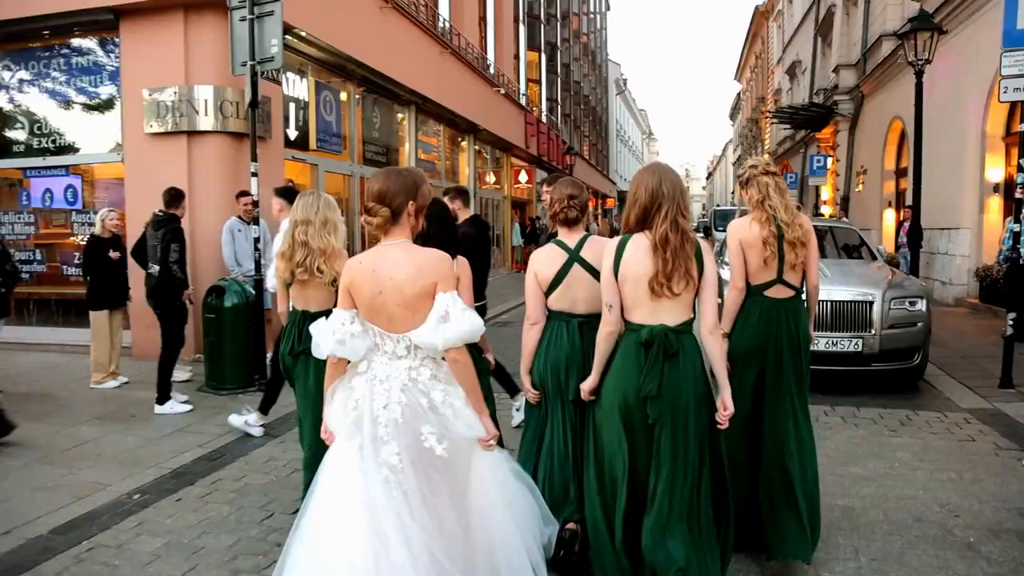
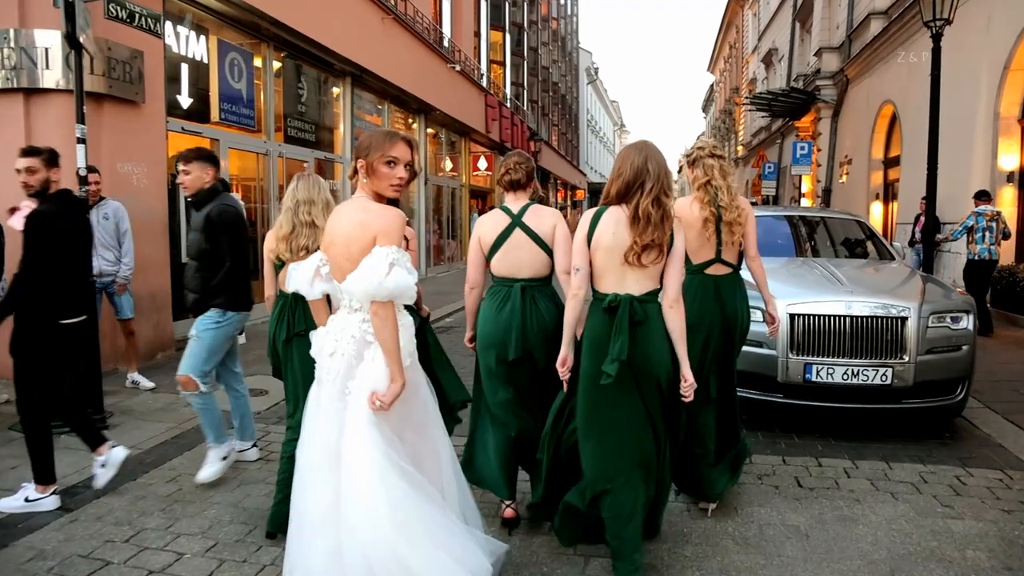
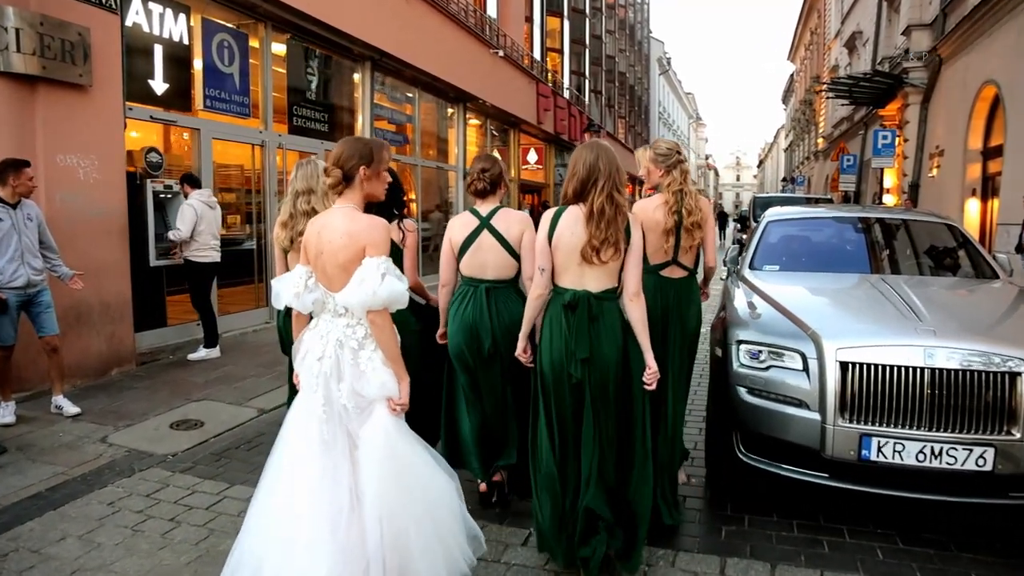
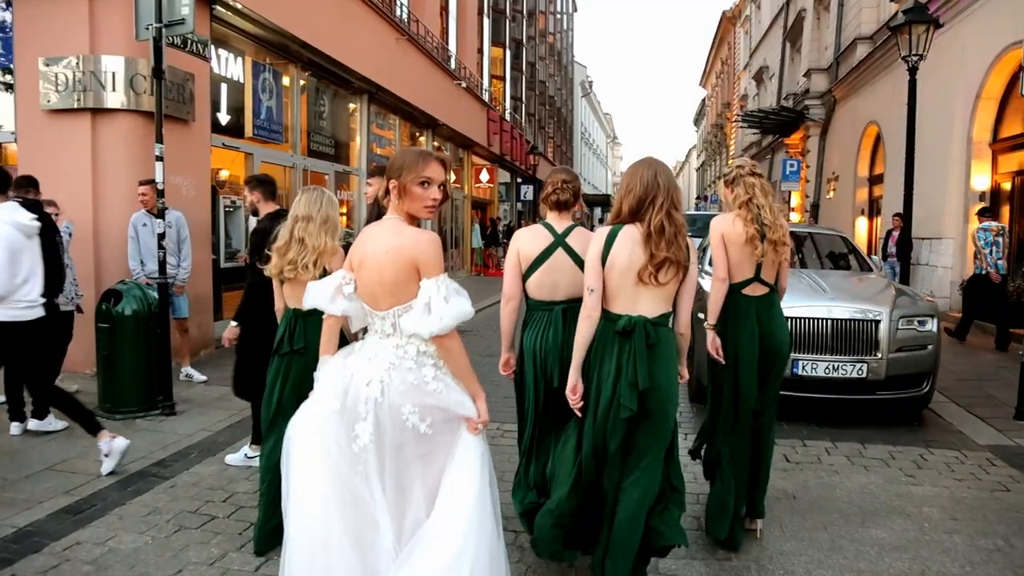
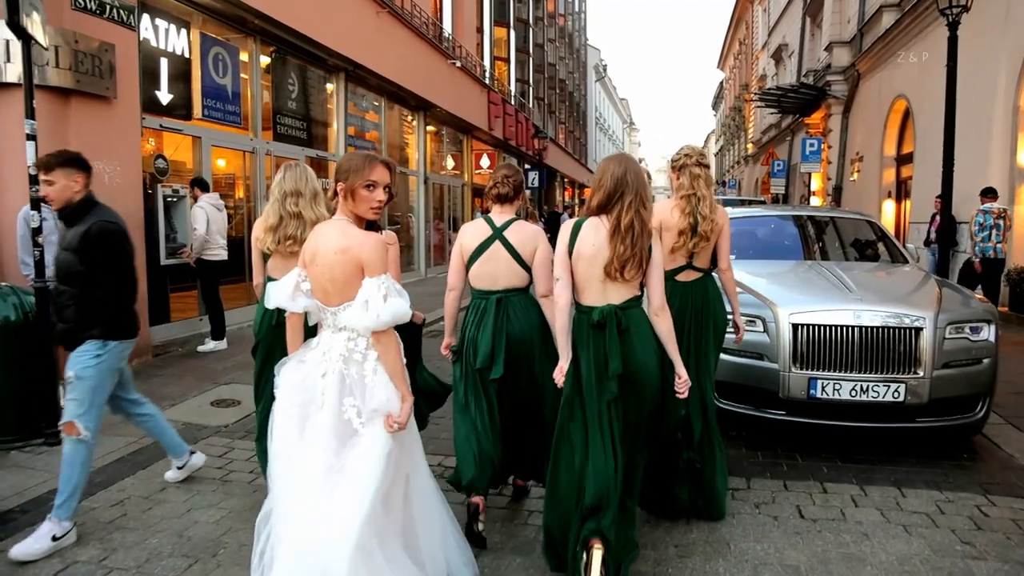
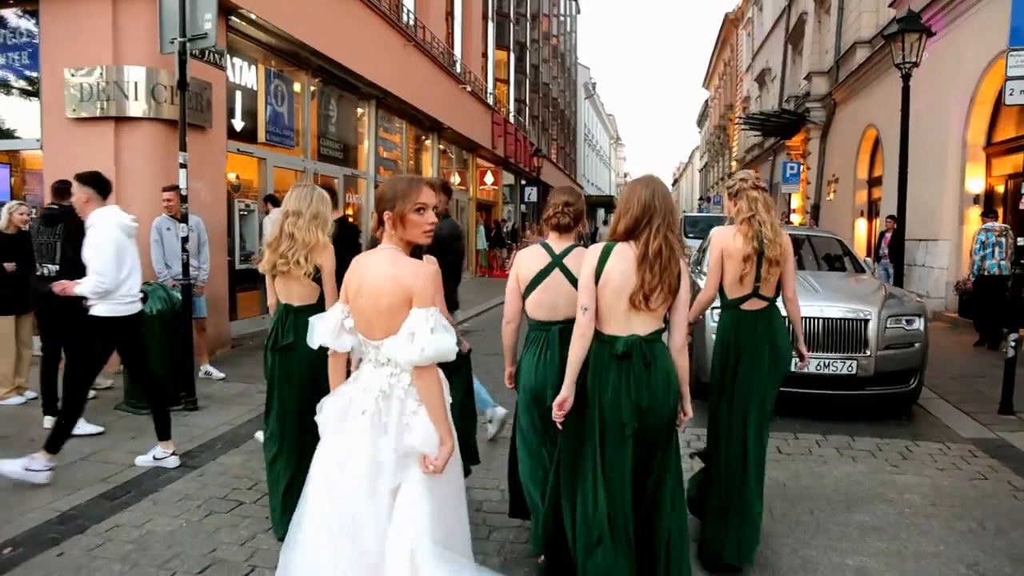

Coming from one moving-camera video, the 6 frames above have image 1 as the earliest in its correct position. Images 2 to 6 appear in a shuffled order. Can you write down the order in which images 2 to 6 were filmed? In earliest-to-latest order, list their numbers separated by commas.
6, 4, 2, 5, 3
